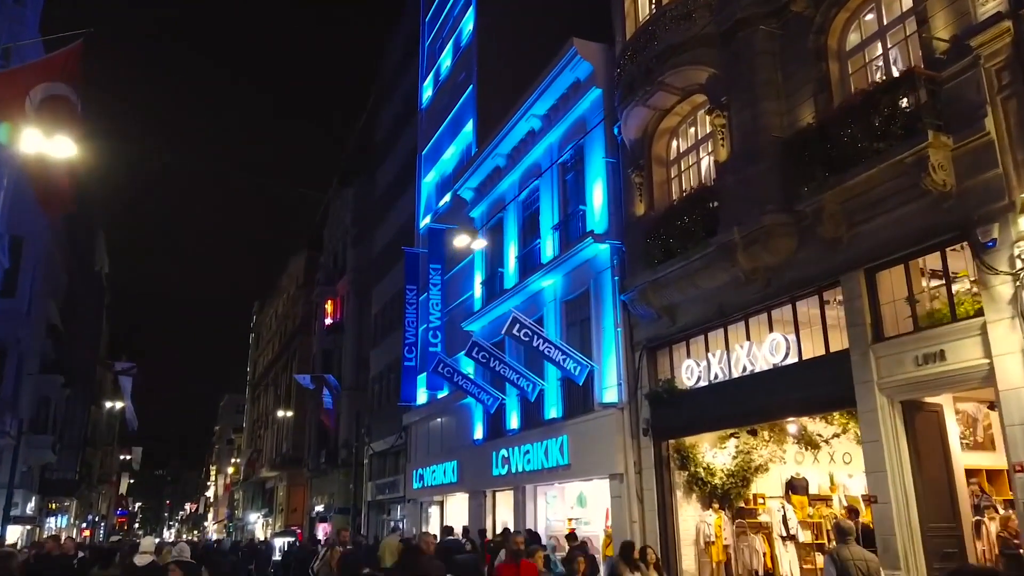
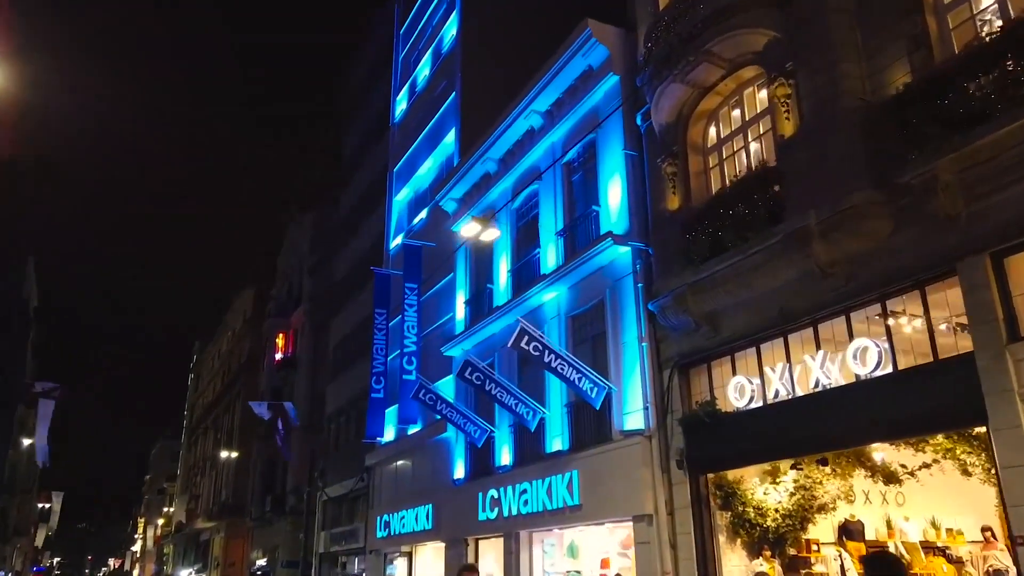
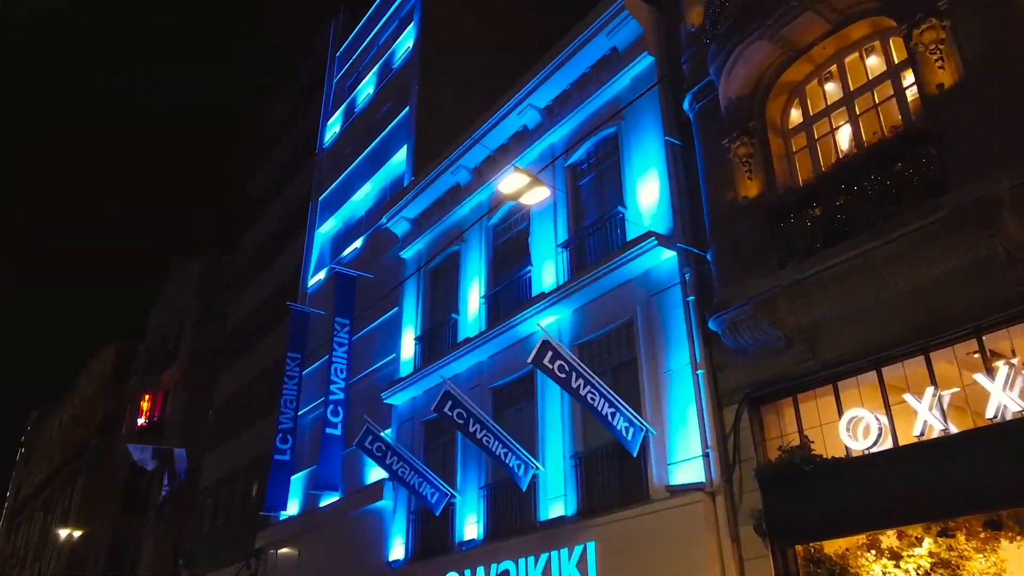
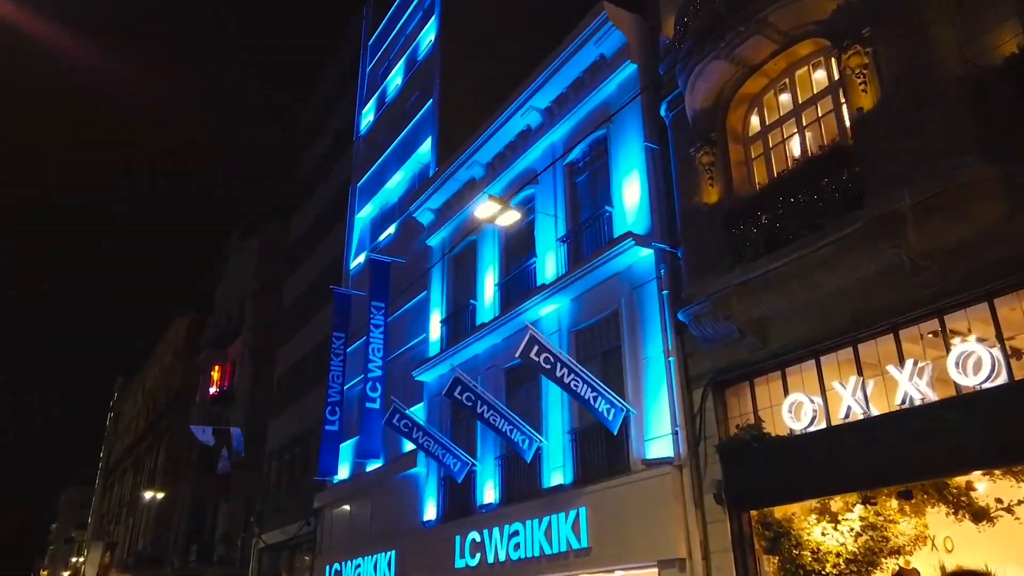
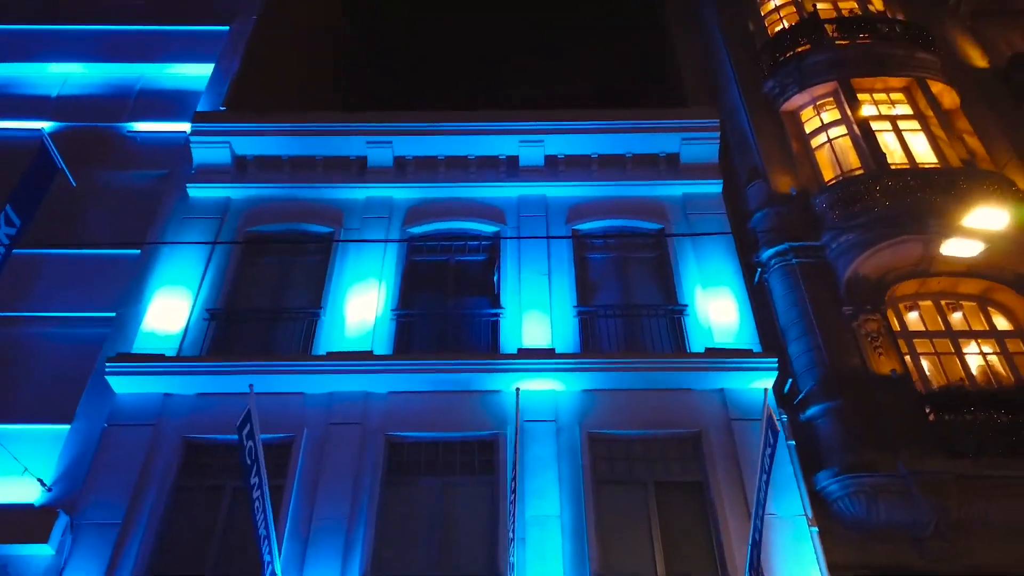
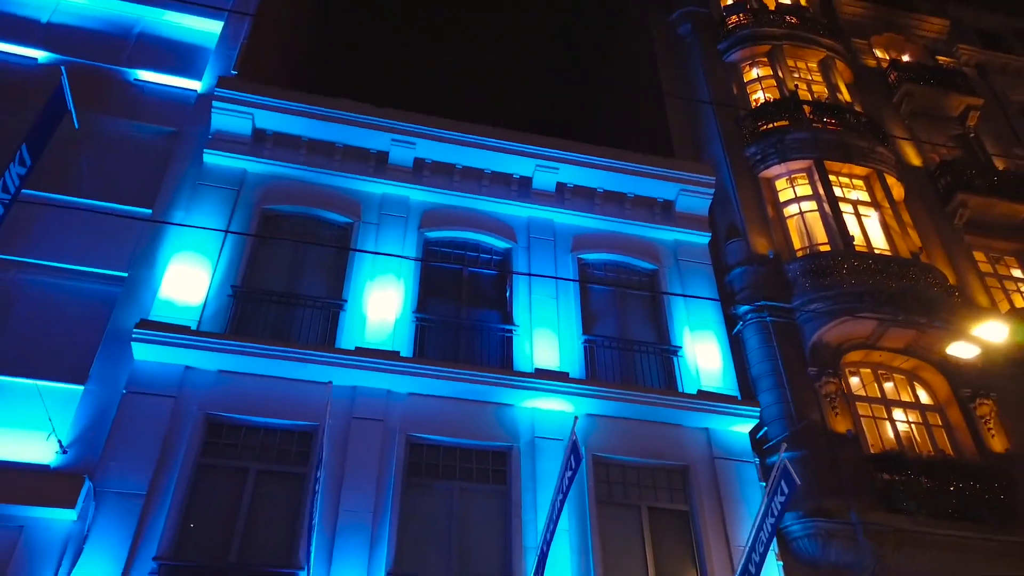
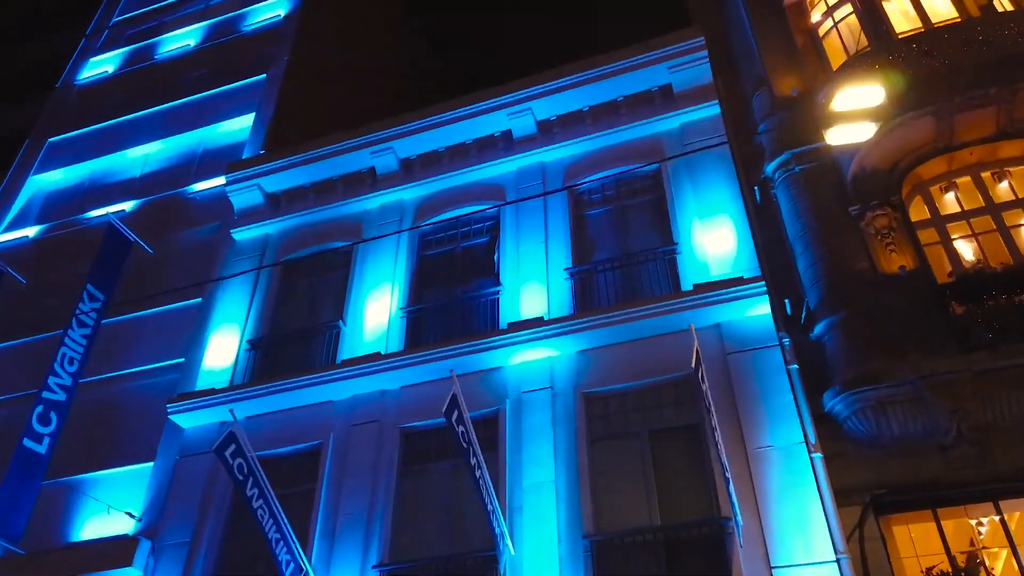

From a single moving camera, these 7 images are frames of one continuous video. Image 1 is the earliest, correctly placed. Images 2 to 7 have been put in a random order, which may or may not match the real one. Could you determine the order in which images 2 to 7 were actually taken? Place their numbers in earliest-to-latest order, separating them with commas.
2, 4, 3, 7, 5, 6
